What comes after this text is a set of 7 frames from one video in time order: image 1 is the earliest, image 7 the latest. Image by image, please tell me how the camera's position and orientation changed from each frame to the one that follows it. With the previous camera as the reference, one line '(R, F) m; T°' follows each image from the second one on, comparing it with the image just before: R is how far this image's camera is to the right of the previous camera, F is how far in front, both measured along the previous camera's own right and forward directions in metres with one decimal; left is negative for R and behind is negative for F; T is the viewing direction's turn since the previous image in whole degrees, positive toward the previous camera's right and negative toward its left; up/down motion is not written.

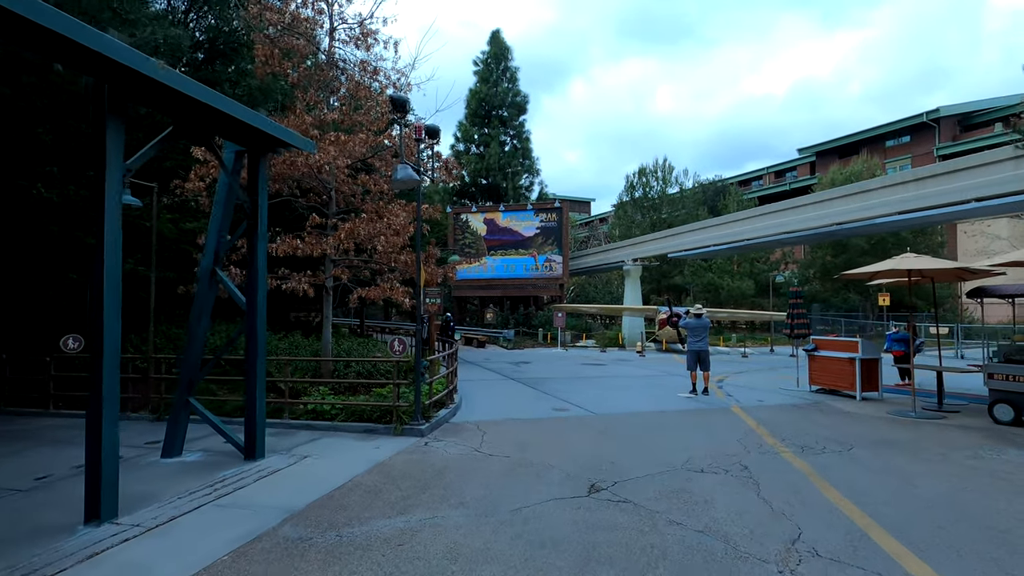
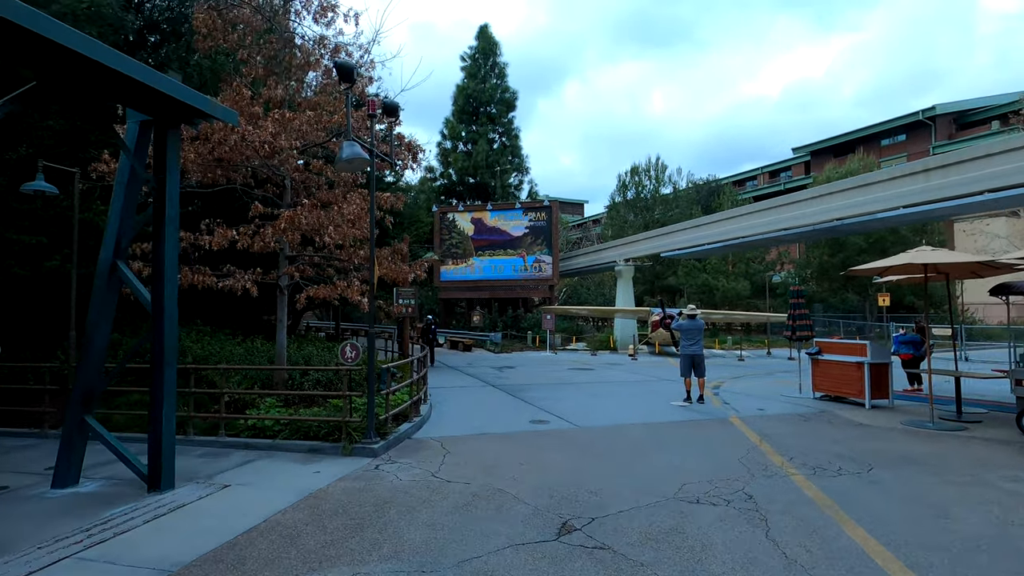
(+0.4, +1.2) m; +1°
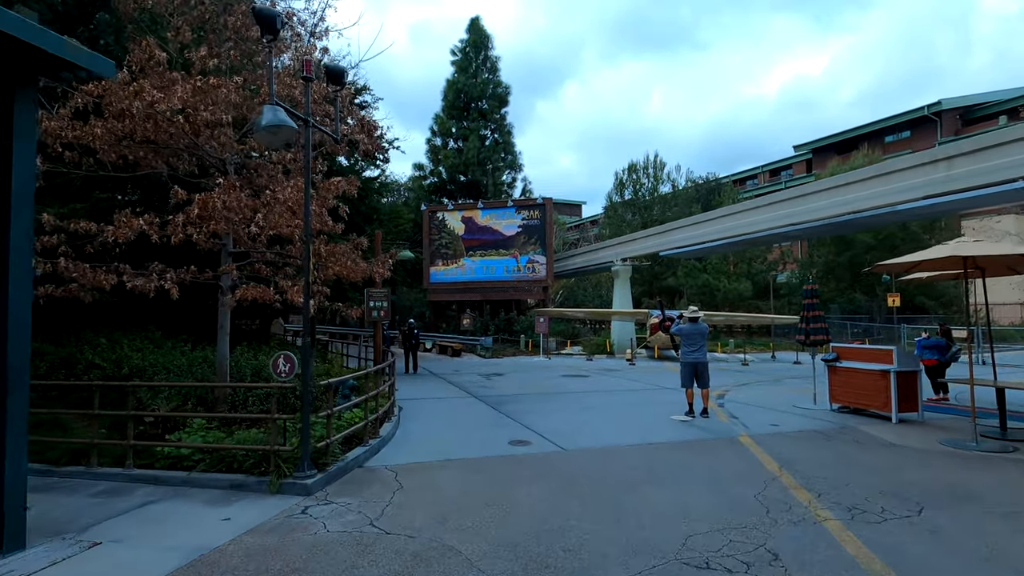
(+0.4, +1.4) m; 0°
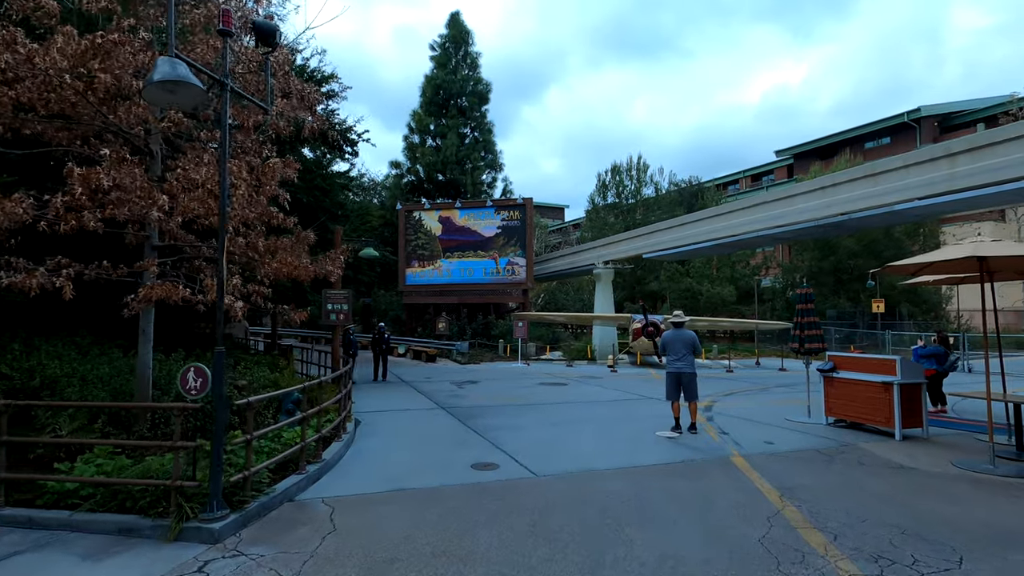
(+0.2, +1.1) m; +2°
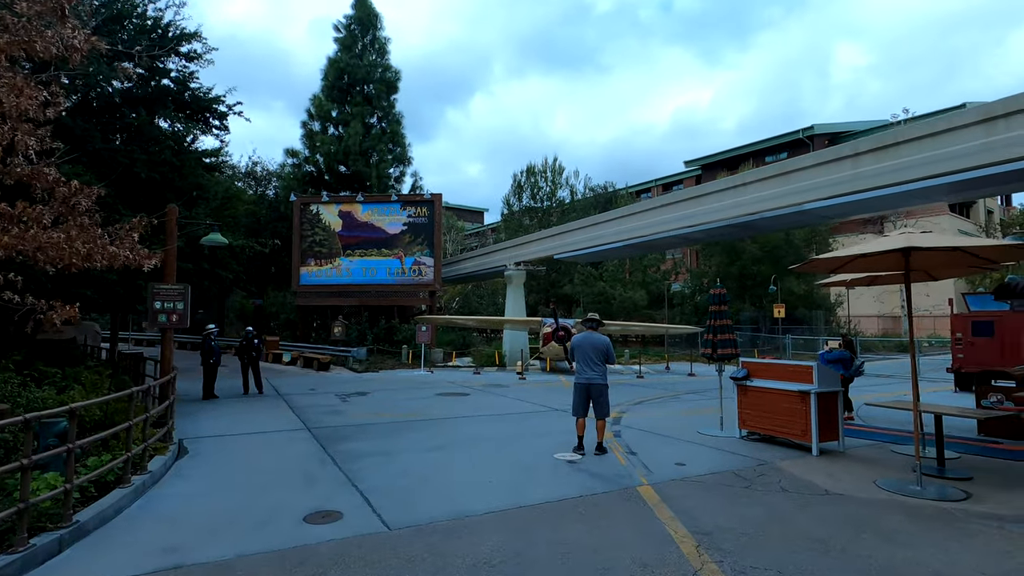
(+0.7, +1.7) m; +8°
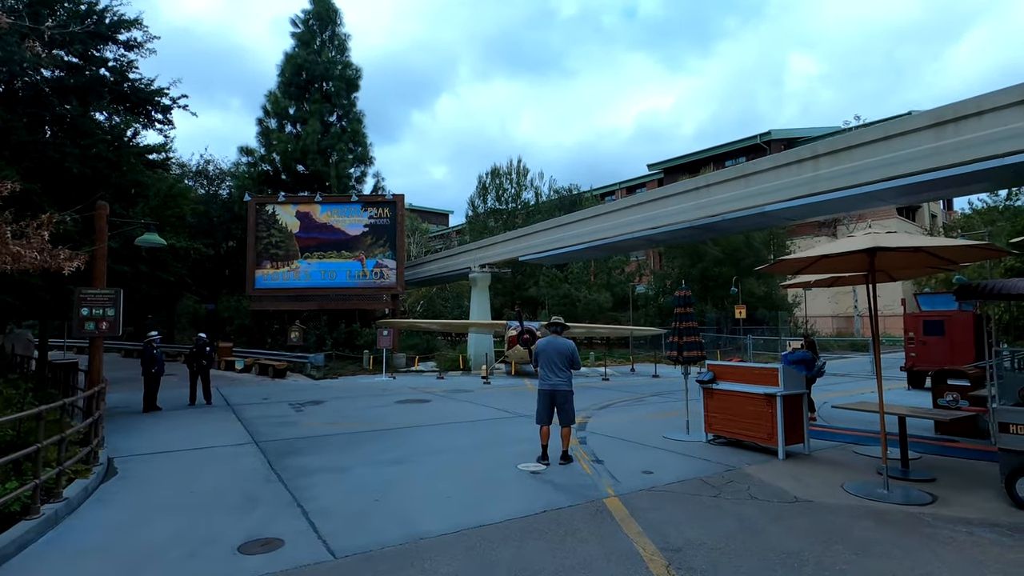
(+0.1, +0.4) m; +4°
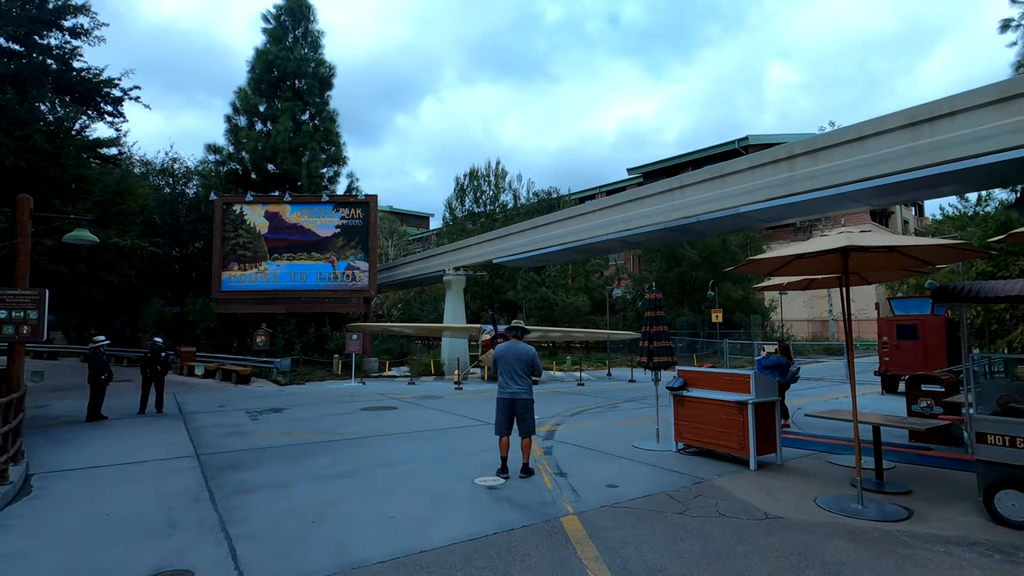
(+0.4, +0.5) m; +2°
